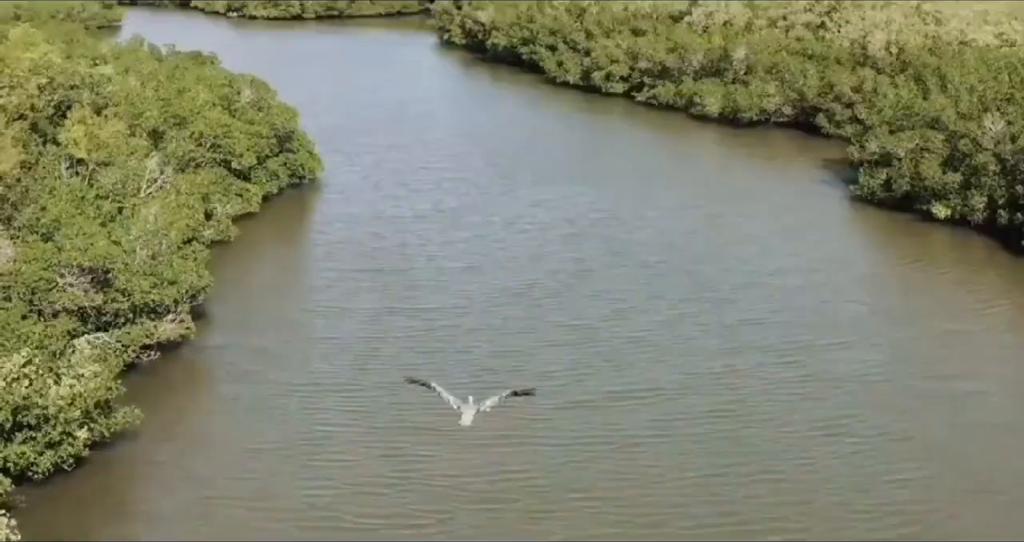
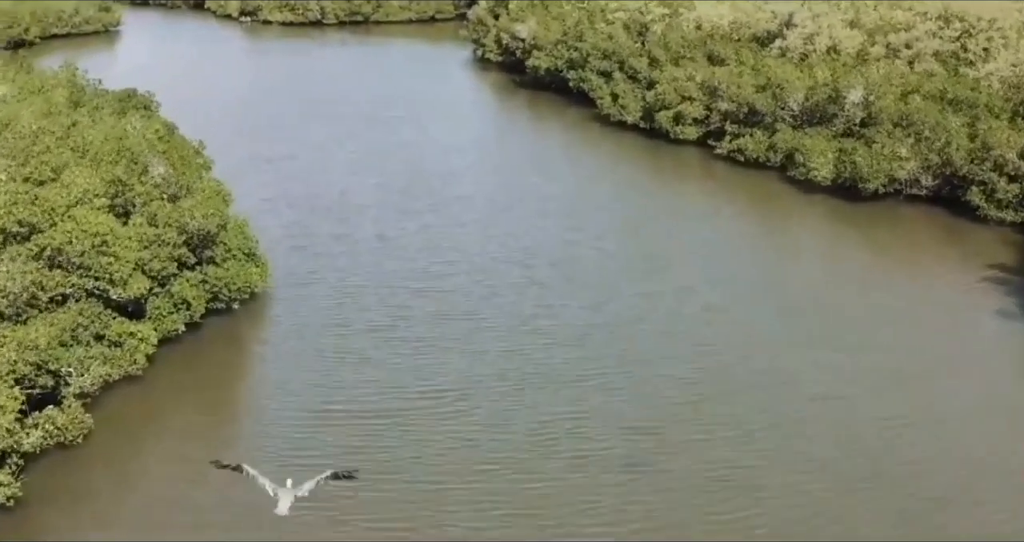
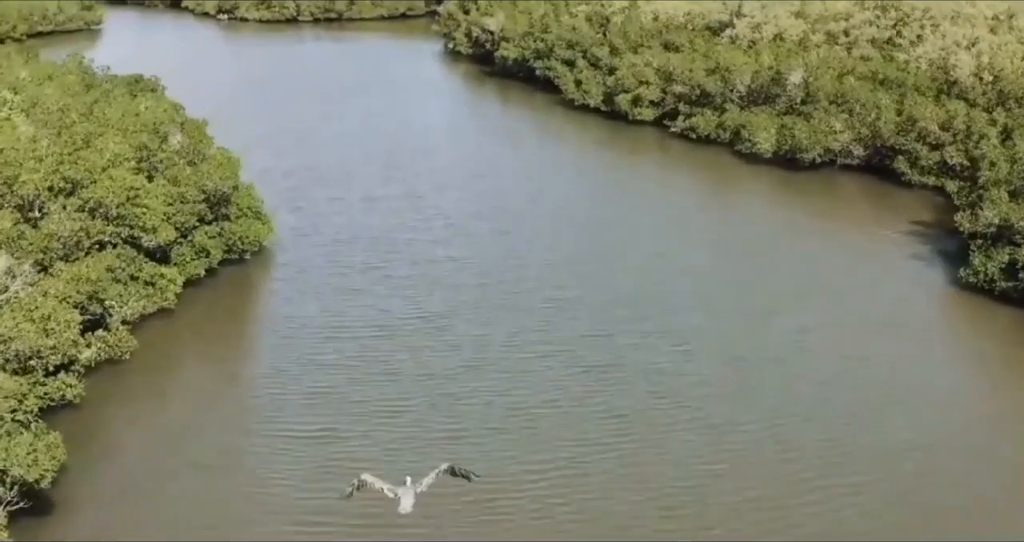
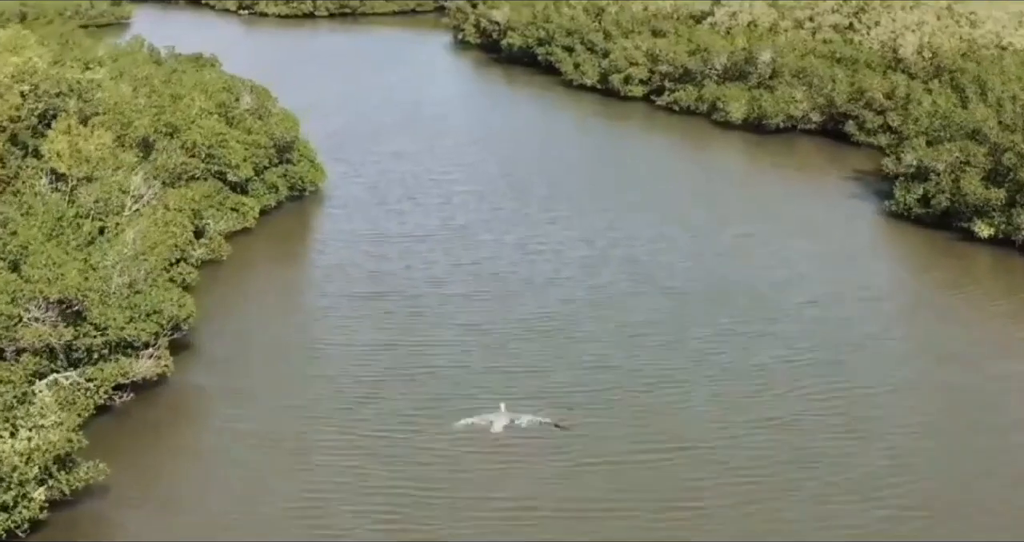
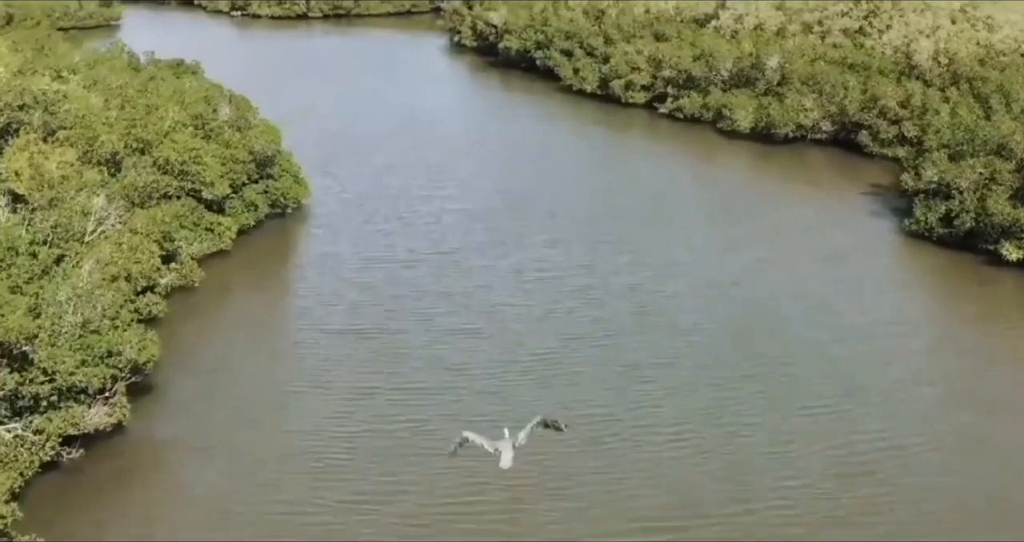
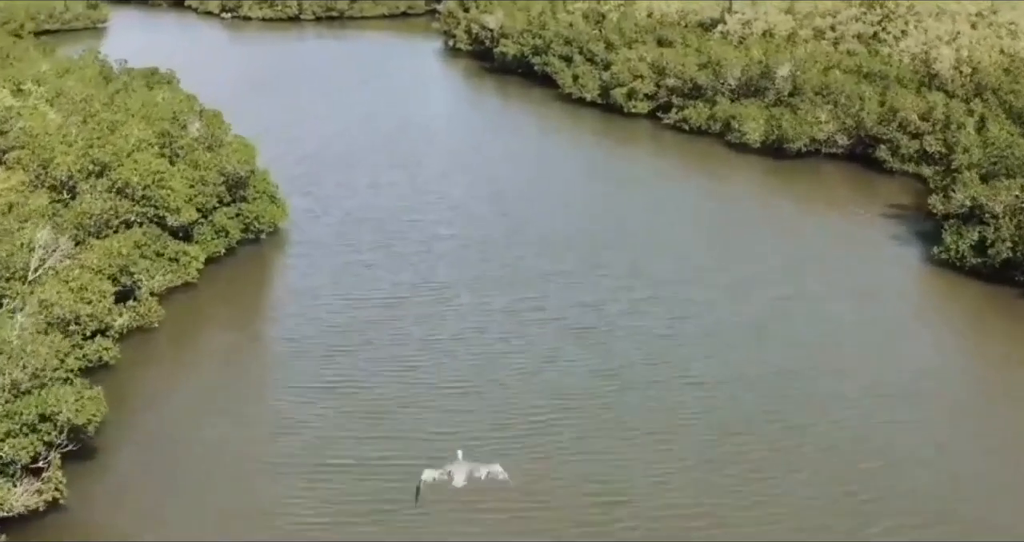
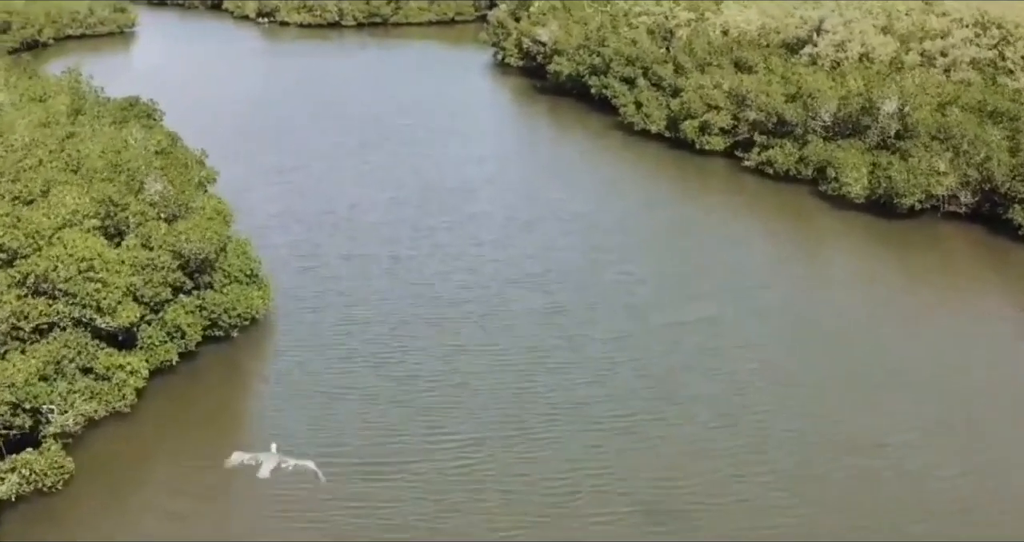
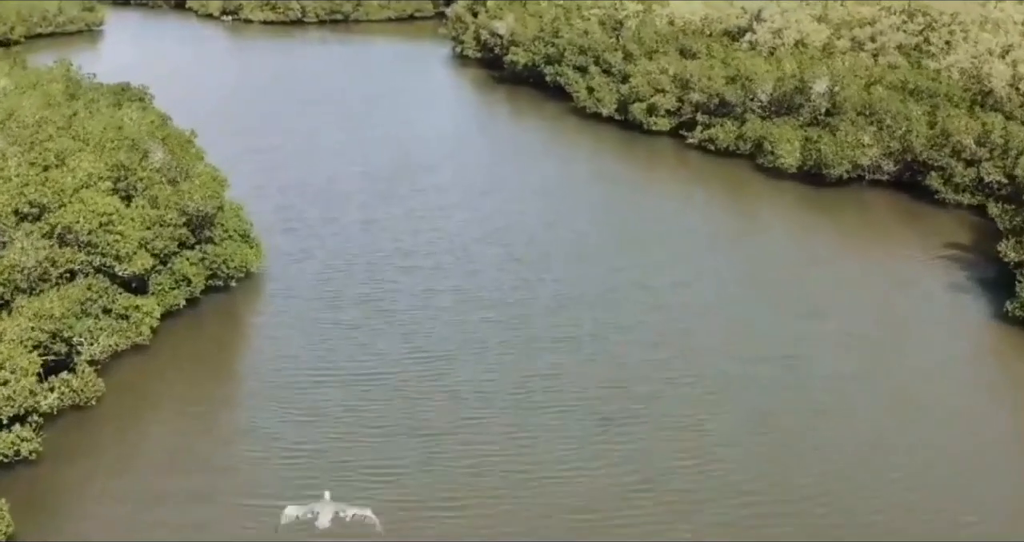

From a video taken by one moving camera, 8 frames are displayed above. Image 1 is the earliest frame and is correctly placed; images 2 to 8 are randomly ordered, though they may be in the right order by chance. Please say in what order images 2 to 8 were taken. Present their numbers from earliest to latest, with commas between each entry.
4, 5, 6, 3, 8, 2, 7
